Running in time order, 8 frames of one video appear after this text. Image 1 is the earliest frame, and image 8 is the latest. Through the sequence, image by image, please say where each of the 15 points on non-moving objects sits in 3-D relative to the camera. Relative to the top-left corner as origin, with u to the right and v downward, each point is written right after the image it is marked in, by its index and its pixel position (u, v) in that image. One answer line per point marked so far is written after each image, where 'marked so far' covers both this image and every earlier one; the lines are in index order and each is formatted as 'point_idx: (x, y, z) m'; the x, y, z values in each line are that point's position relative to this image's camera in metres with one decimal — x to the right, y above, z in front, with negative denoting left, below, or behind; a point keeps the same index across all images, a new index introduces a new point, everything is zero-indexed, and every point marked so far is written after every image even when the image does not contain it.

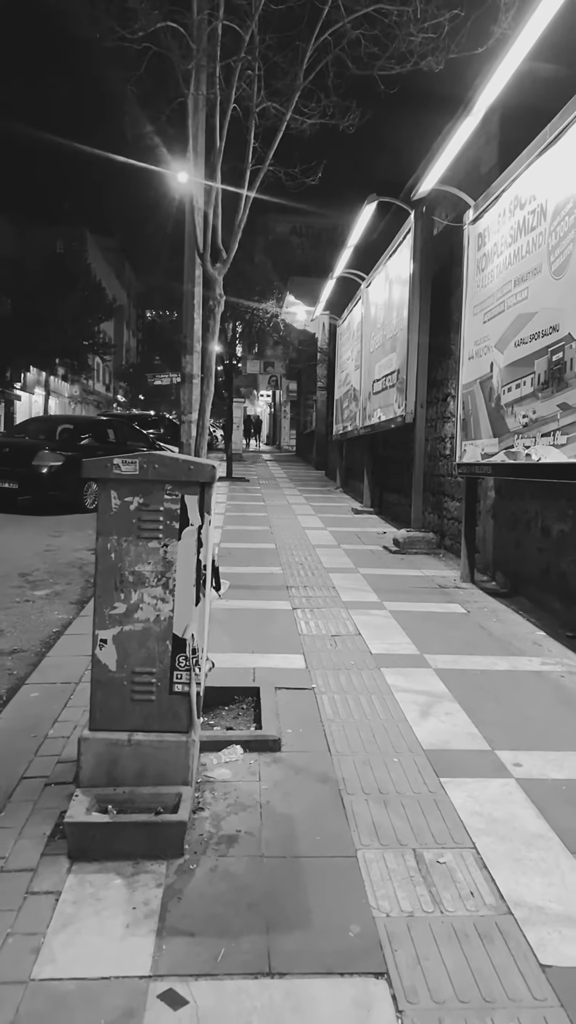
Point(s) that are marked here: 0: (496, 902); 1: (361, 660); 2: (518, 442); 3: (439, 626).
0: (+0.7, -1.4, +2.7) m
1: (+0.5, -1.0, +5.3) m
2: (+1.9, +0.6, +6.3) m
3: (+1.3, -0.9, +6.3) m
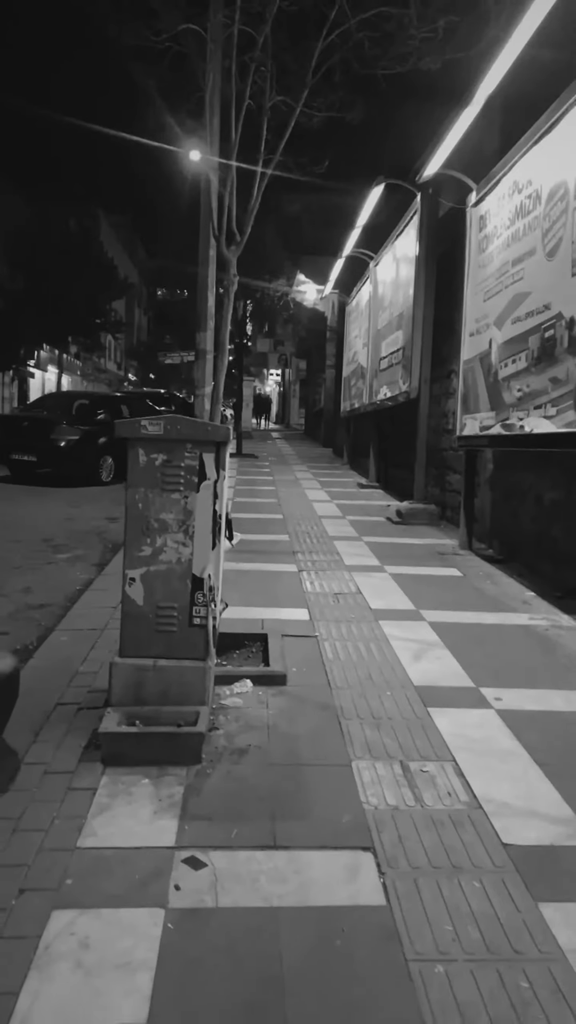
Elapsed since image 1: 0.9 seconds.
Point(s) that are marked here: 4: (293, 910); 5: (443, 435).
0: (+0.8, -1.2, +3.2) m
1: (+0.6, -0.8, +5.8) m
2: (+2.0, +0.9, +6.7) m
3: (+1.3, -0.7, +6.7) m
4: (0.0, -1.3, +2.5) m
5: (+2.1, +1.1, +10.4) m
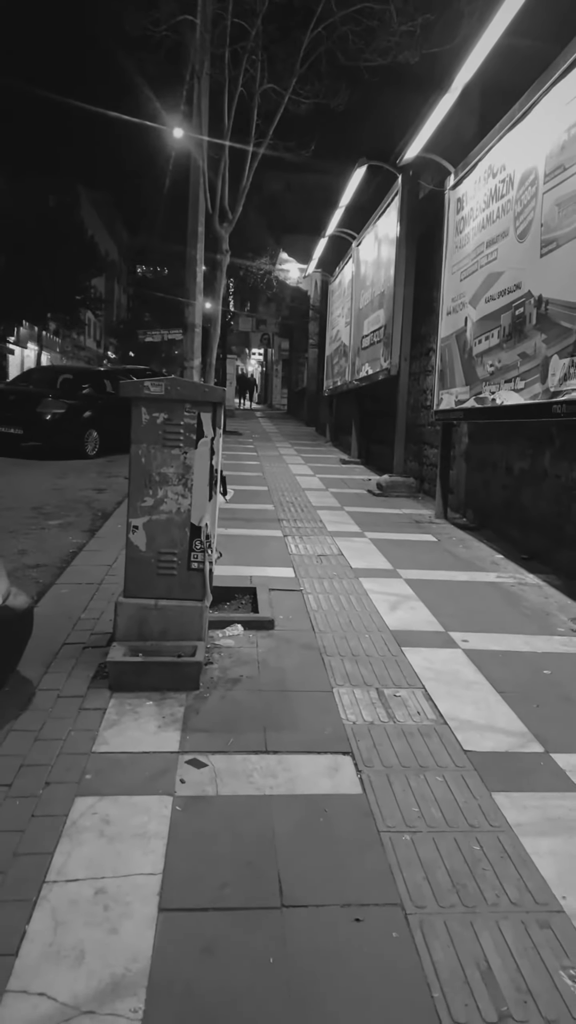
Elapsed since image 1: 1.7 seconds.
0: (+0.7, -1.0, +3.6) m
1: (+0.4, -0.5, +6.2) m
2: (+1.8, +1.2, +7.1) m
3: (+1.2, -0.4, +7.2) m
4: (0.0, -1.1, +2.9) m
5: (+1.9, +1.4, +10.8) m
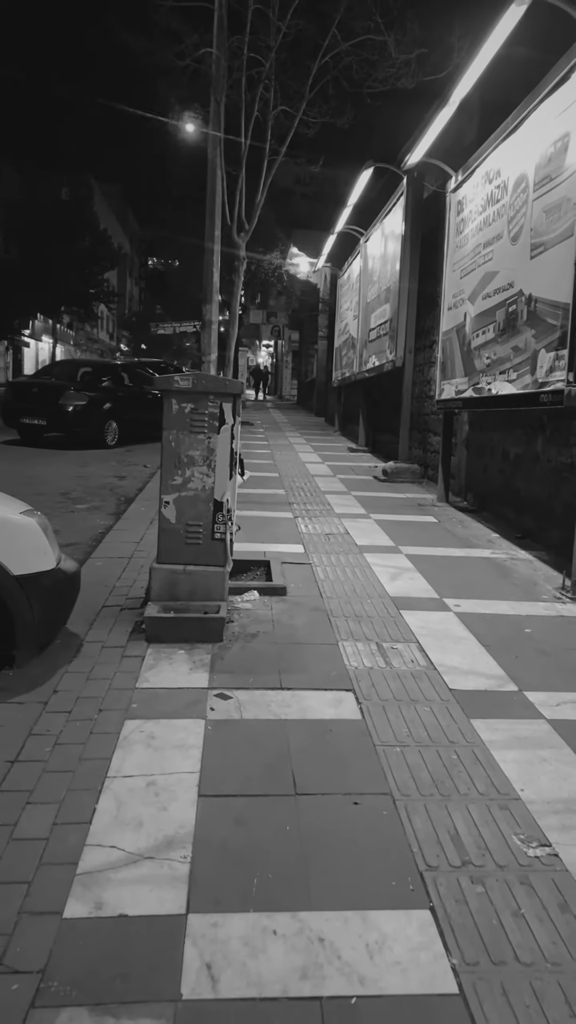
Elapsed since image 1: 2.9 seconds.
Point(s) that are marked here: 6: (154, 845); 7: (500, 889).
0: (+0.8, -0.8, +4.2) m
1: (+0.5, -0.3, +6.8) m
2: (+2.0, +1.3, +7.6) m
3: (+1.3, -0.2, +7.7) m
4: (0.0, -1.0, +3.5) m
5: (+2.1, +1.7, +11.4) m
6: (-0.5, -1.1, +2.6) m
7: (+0.7, -1.2, +2.4) m
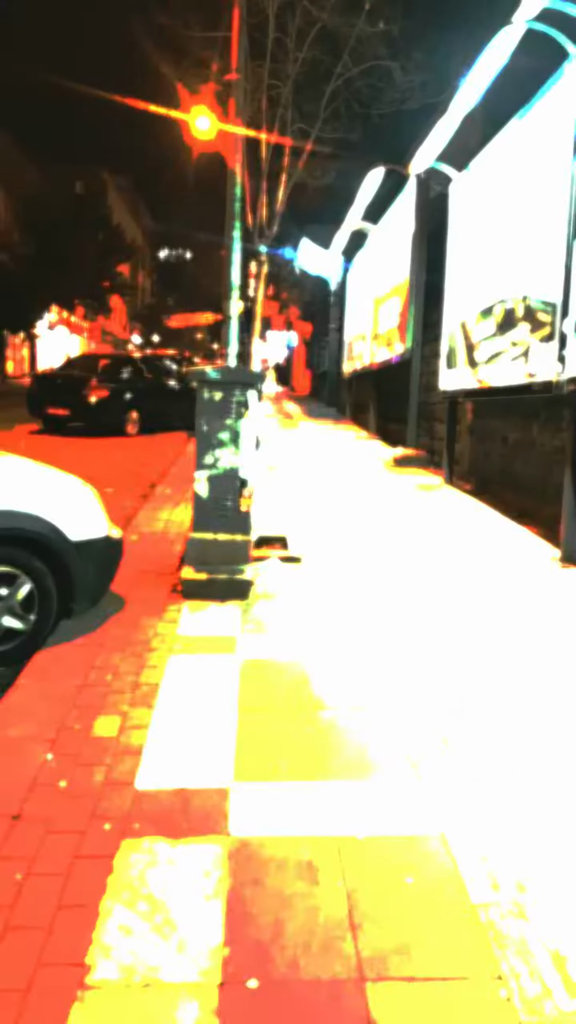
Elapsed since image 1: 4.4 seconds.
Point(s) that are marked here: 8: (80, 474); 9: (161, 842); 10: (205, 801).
0: (+0.9, -0.7, +4.8) m
1: (+0.7, -0.1, +7.4) m
2: (+2.1, +1.5, +8.2) m
3: (+1.4, 0.0, +8.4) m
4: (+0.1, -0.8, +4.2) m
5: (+2.3, +1.9, +12.0) m
6: (-0.4, -1.0, +3.3) m
7: (+0.8, -1.0, +3.1) m
8: (-3.0, +0.5, +10.9) m
9: (-0.4, -1.1, +2.6) m
10: (-0.3, -1.1, +2.8) m
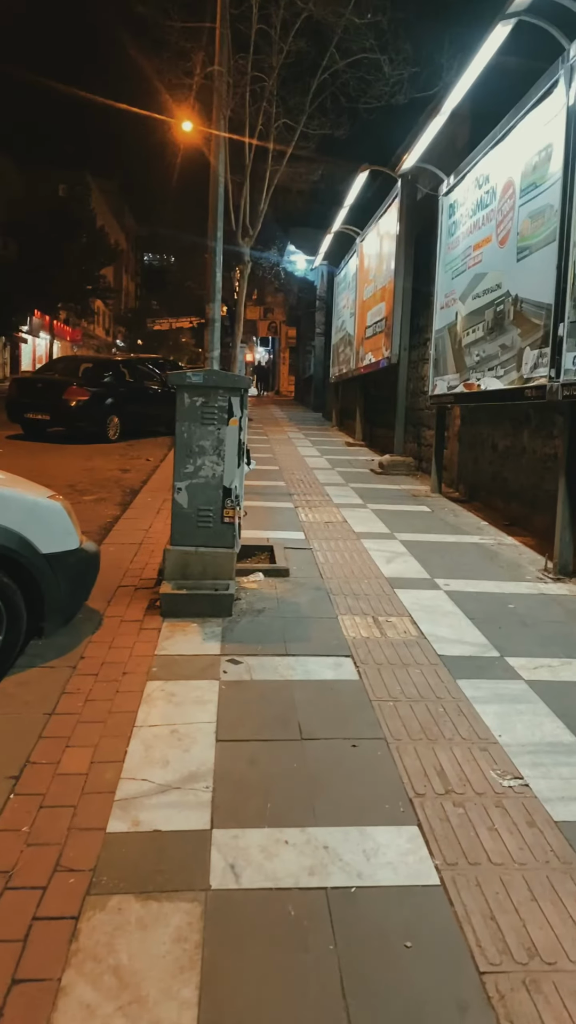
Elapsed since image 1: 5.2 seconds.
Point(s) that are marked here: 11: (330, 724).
0: (+0.8, -0.7, +4.6) m
1: (+0.6, -0.2, +7.2) m
2: (+2.0, +1.4, +8.0) m
3: (+1.3, -0.1, +8.1) m
4: (+0.1, -0.9, +3.9) m
5: (+2.0, +1.8, +11.8) m
6: (-0.4, -1.1, +3.0) m
7: (+0.7, -1.1, +2.8) m
8: (-3.2, +0.4, +10.6) m
9: (-0.5, -1.2, +2.3) m
10: (-0.4, -1.1, +2.6) m
11: (+0.2, -1.0, +3.4) m
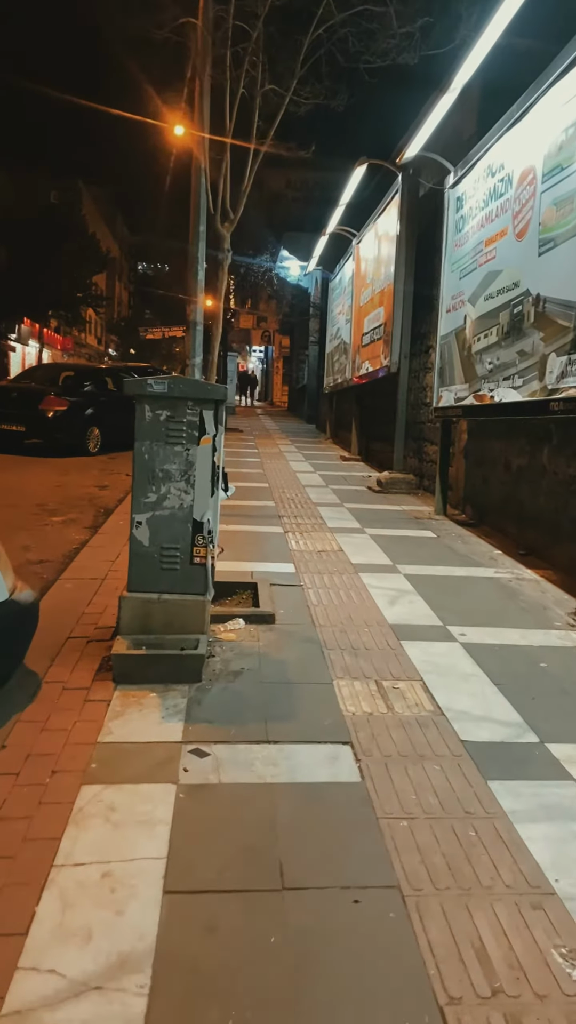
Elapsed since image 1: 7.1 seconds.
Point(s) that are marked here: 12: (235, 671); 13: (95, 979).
0: (+0.7, -0.9, +3.7) m
1: (+0.4, -0.5, +6.3) m
2: (+1.9, +1.2, +7.1) m
3: (+1.2, -0.3, +7.2) m
4: (0.0, -1.1, +3.0) m
5: (+1.9, +1.5, +10.9) m
6: (-0.5, -1.2, +2.1) m
7: (+0.6, -1.3, +1.9) m
8: (-3.3, +0.2, +9.6) m
9: (-0.6, -1.4, +1.4) m
10: (-0.4, -1.3, +1.6) m
11: (+0.1, -1.2, +2.5) m
12: (-0.3, -0.8, +4.0) m
13: (-0.5, -1.2, +2.0) m
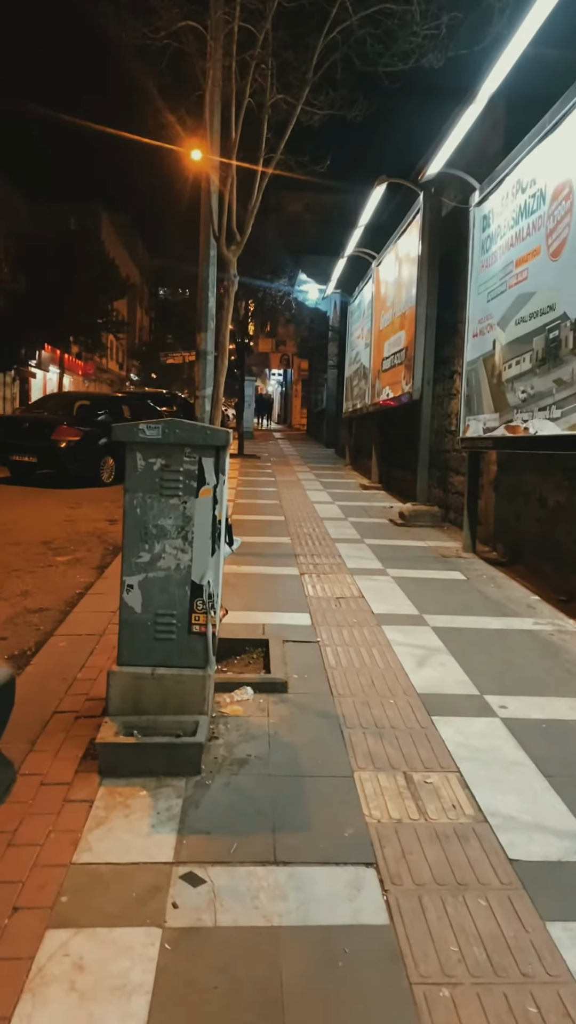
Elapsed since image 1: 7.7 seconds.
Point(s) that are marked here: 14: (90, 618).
0: (+0.8, -1.2, +3.1) m
1: (+0.6, -0.8, +5.7) m
2: (+2.0, +0.8, +6.6) m
3: (+1.3, -0.7, +6.6) m
4: (0.0, -1.3, +2.4) m
5: (+2.2, +1.0, +10.3) m
6: (-0.5, -1.5, +1.5) m
7: (+0.6, -1.5, +1.3) m
8: (-3.1, -0.3, +9.2) m
9: (-0.6, -1.6, +0.8) m
10: (-0.4, -1.5, +1.1) m
11: (+0.1, -1.4, +1.9) m
12: (-0.2, -1.1, +3.5) m
13: (-0.5, -1.5, +1.5) m
14: (-1.5, -0.8, +5.7) m
